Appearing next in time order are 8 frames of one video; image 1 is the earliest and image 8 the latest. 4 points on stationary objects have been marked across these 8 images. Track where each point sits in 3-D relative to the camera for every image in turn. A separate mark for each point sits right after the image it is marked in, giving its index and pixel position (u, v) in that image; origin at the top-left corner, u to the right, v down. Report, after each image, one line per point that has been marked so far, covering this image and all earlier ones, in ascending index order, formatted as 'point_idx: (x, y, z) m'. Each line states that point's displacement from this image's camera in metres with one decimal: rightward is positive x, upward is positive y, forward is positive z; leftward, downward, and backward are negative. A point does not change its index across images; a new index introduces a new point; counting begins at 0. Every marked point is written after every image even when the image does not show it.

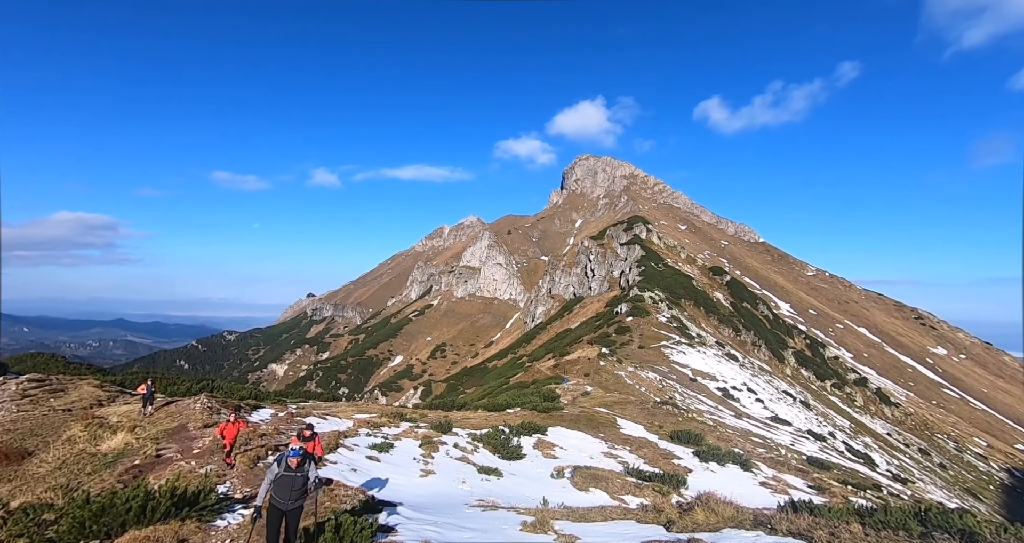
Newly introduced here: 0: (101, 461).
0: (-11.2, -5.2, +16.3) m
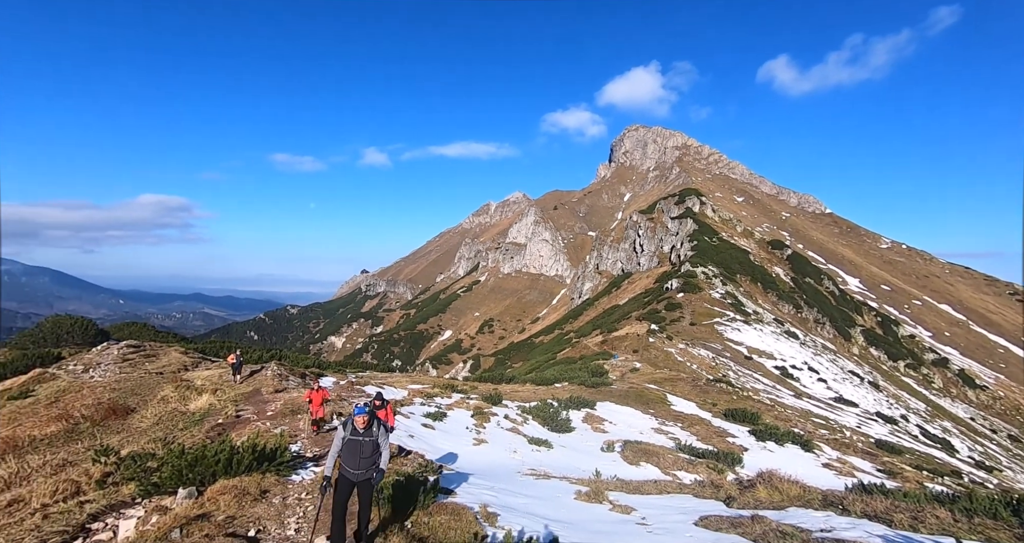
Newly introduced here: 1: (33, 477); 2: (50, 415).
0: (-9.7, -4.4, +18.1) m
1: (-10.8, -4.6, +13.7) m
2: (-13.5, -4.2, +17.9) m
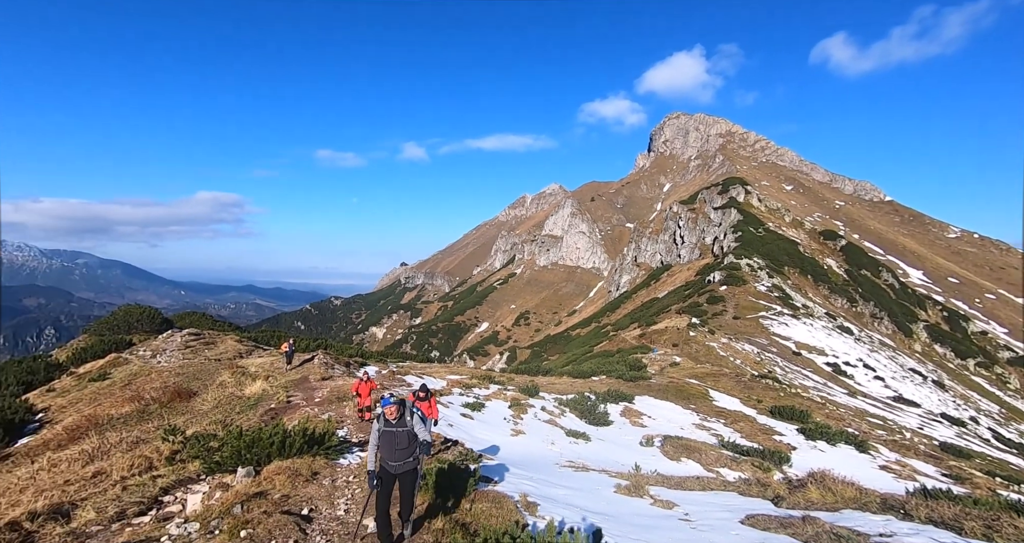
0: (-8.5, -4.2, +19.2) m
1: (-9.9, -4.4, +14.8) m
2: (-12.3, -4.0, +19.2) m
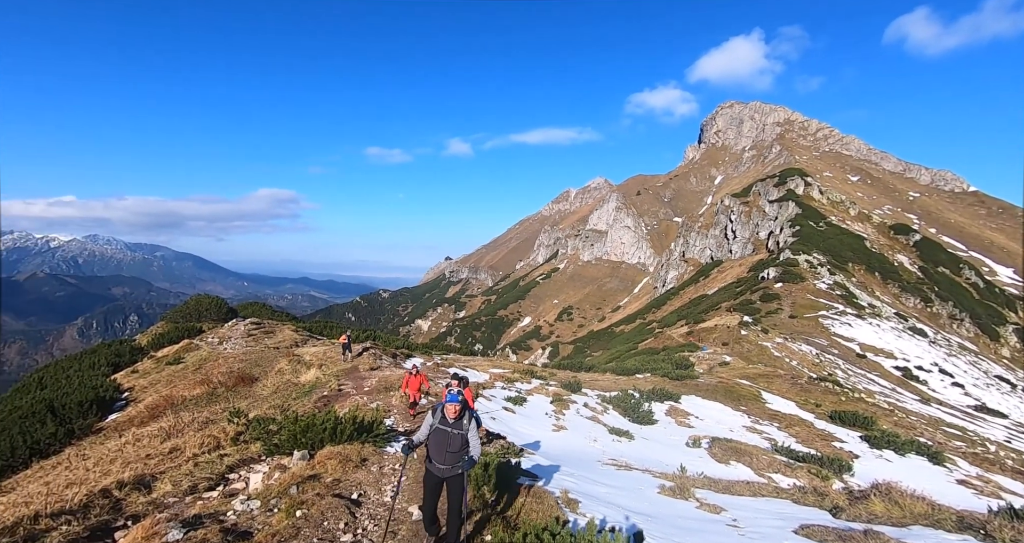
0: (-7.1, -4.0, +20.3) m
1: (-8.8, -4.2, +16.0) m
2: (-10.9, -3.7, +20.6) m
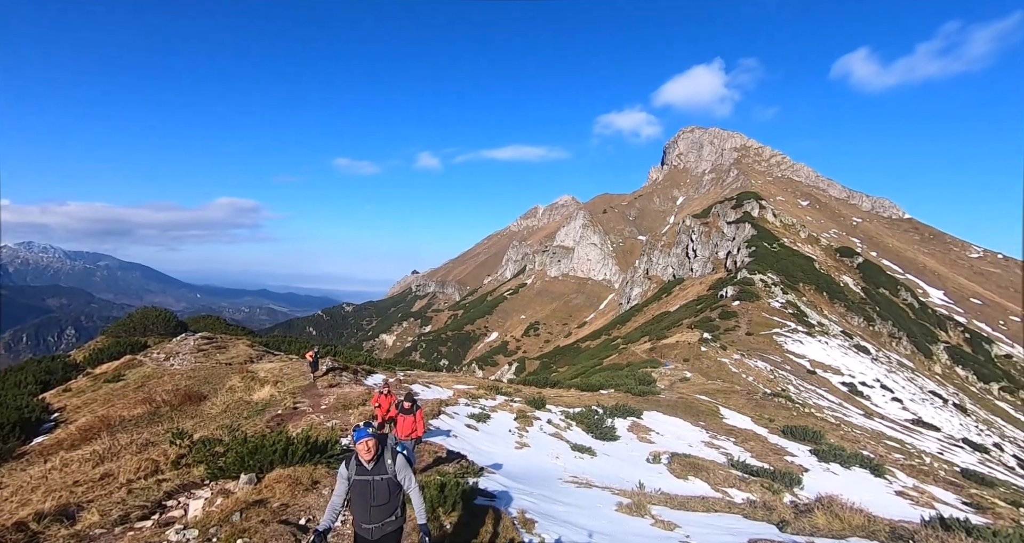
0: (-8.3, -4.4, +19.4) m
1: (-9.8, -4.5, +15.1) m
2: (-12.2, -4.1, +19.5) m
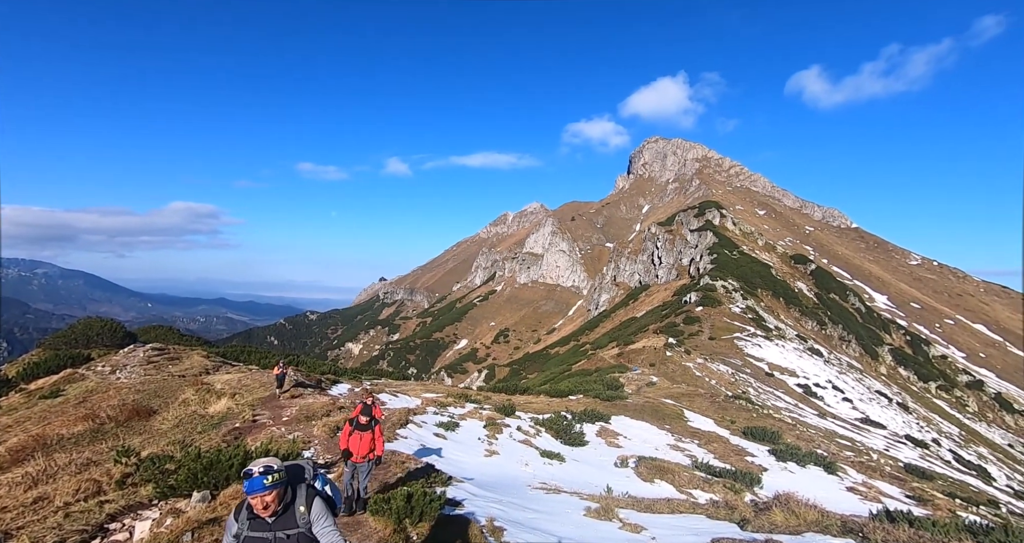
0: (-9.4, -4.7, +18.6) m
1: (-10.6, -4.7, +14.2) m
2: (-13.2, -4.3, +18.5) m
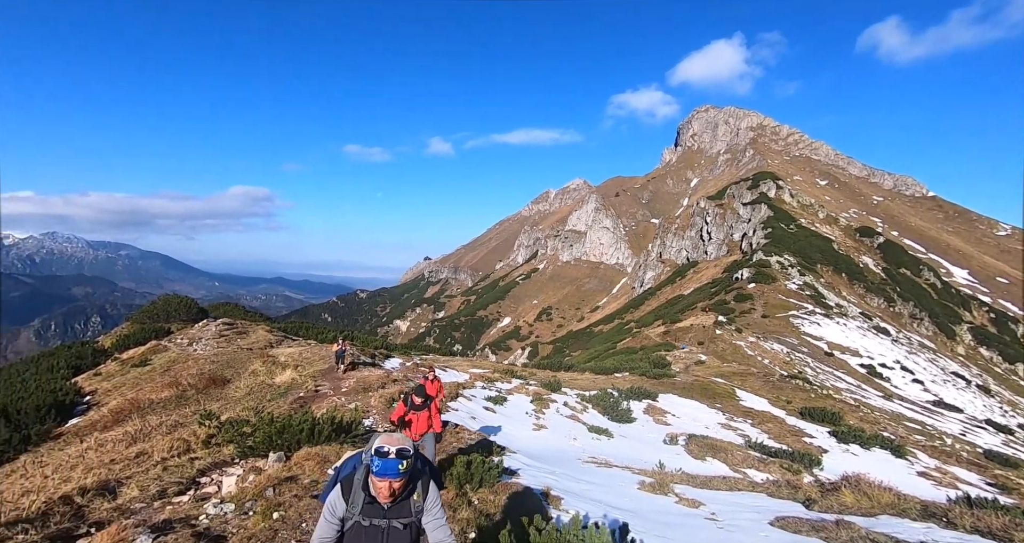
0: (-7.8, -3.9, +19.8) m
1: (-9.3, -4.2, +15.5) m
2: (-11.6, -3.7, +20.0) m
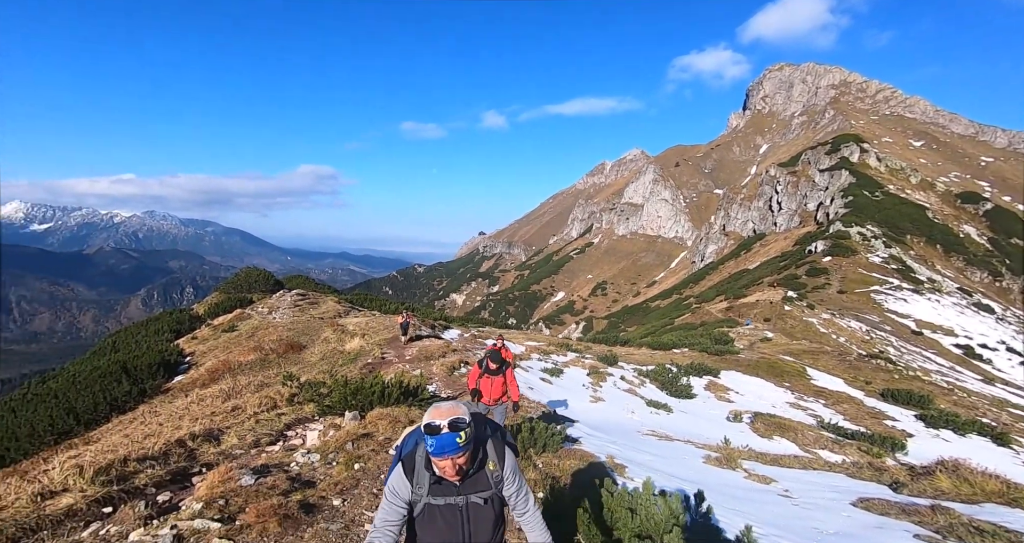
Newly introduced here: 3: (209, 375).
0: (-5.8, -3.0, +21.3) m
1: (-7.8, -3.5, +17.1) m
2: (-9.6, -2.8, +21.8) m
3: (-9.9, -3.4, +19.3) m
